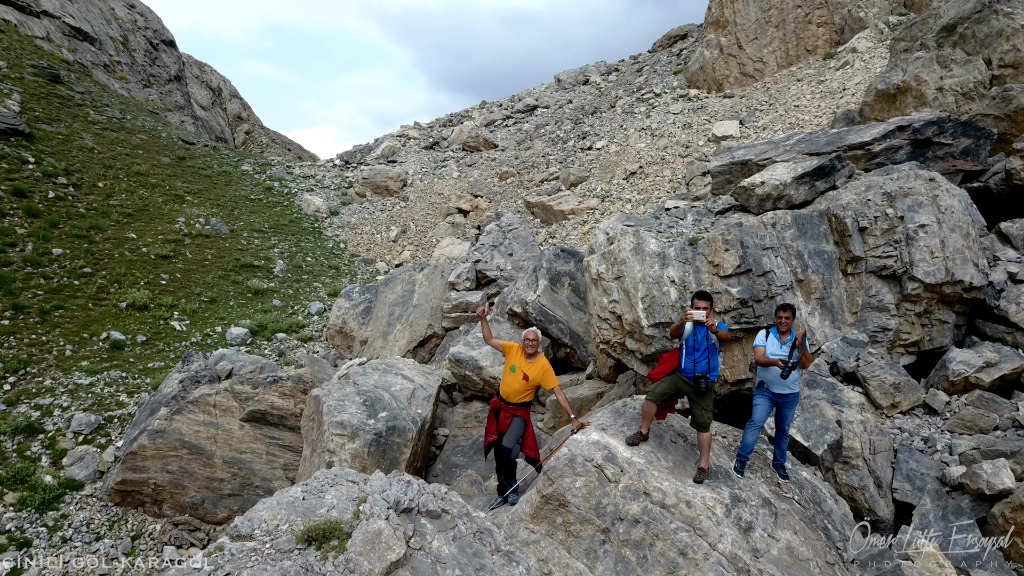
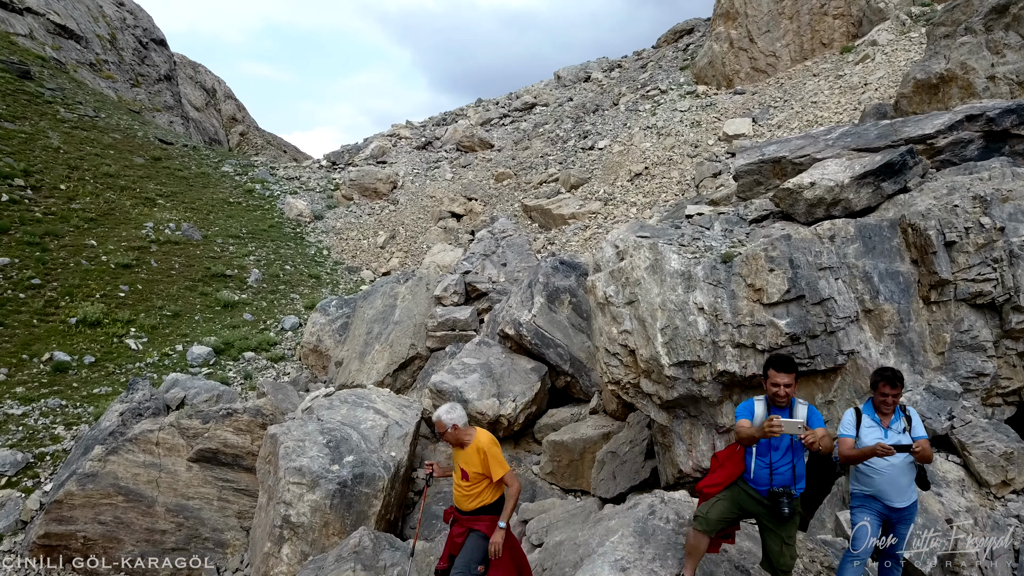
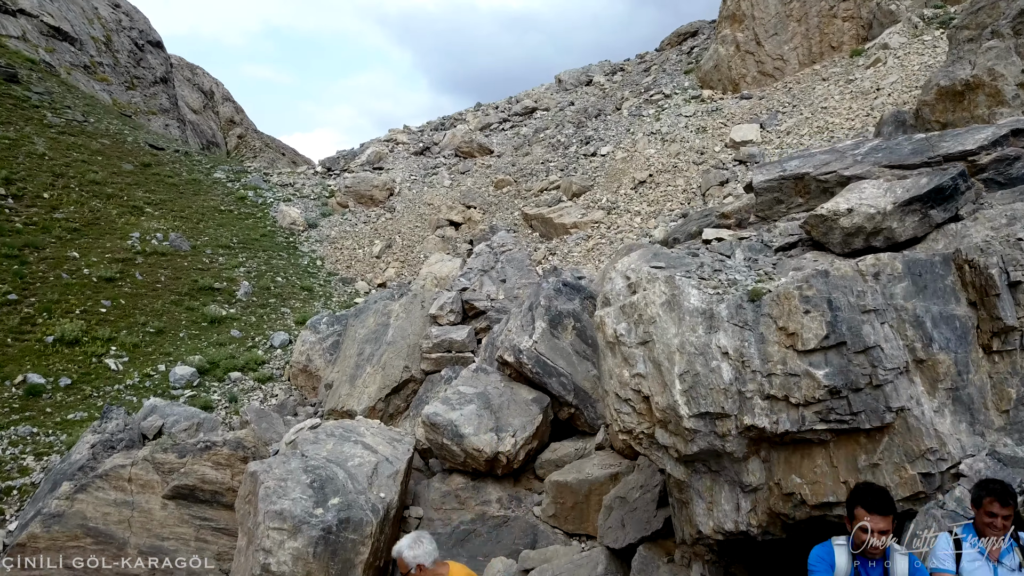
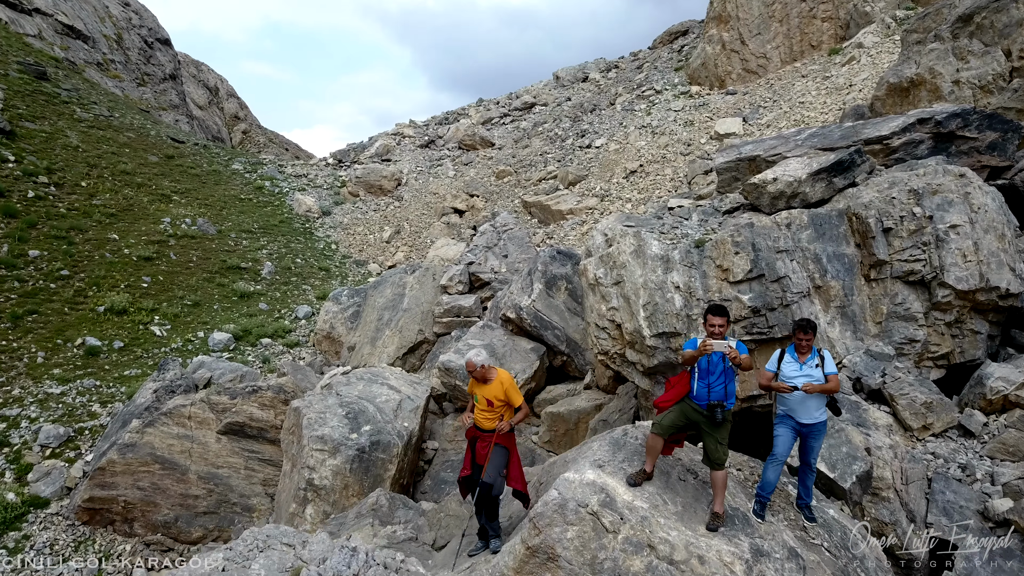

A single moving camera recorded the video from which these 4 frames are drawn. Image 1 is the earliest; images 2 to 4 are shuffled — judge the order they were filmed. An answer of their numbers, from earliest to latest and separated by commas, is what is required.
4, 2, 3
